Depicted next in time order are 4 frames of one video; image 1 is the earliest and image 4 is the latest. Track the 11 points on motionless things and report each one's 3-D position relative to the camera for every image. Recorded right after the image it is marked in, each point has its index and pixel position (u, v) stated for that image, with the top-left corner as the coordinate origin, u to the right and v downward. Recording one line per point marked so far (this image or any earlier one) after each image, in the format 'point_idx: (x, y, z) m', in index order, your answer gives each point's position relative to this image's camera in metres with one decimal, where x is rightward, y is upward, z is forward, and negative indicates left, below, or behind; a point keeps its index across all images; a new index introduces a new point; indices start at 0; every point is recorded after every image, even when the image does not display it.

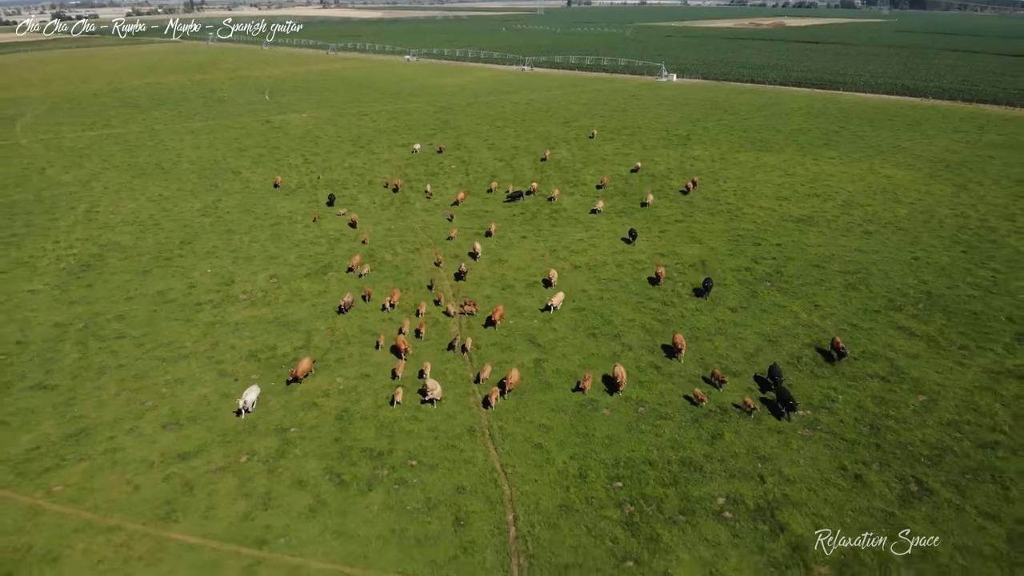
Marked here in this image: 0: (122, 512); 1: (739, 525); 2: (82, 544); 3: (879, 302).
0: (-7.7, -4.4, +11.9) m
1: (+4.3, -4.5, +11.4) m
2: (-8.1, -4.8, +11.3) m
3: (+11.9, -0.5, +19.5) m
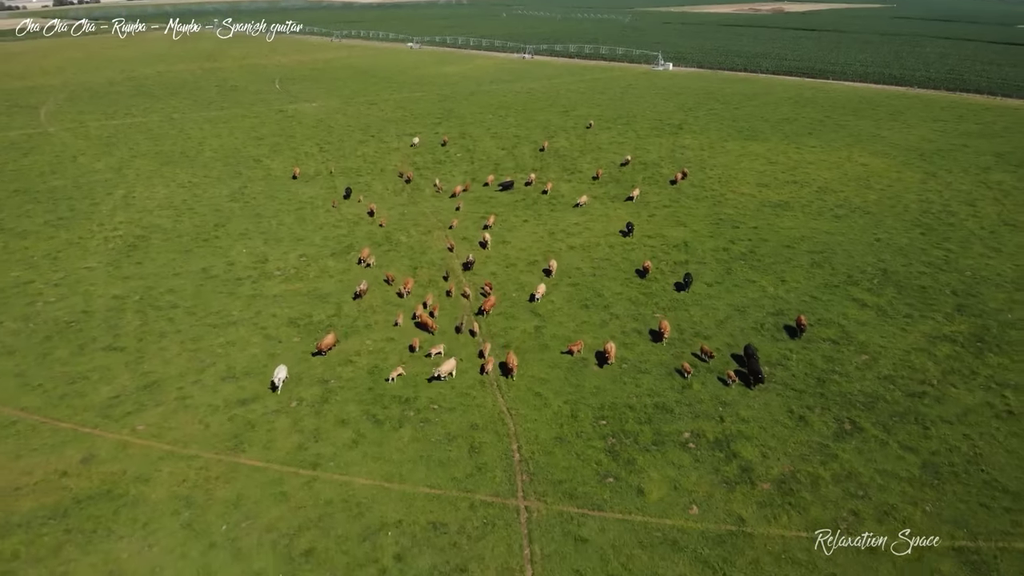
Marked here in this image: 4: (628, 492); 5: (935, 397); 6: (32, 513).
0: (-7.6, -3.8, +14.5) m
1: (+4.4, -3.9, +14.1) m
2: (-8.0, -4.2, +13.9) m
3: (+12.0, +0.4, +22.0) m
4: (+2.5, -4.4, +13.0) m
5: (+11.5, -2.9, +16.3) m
6: (-10.4, -4.9, +13.0) m
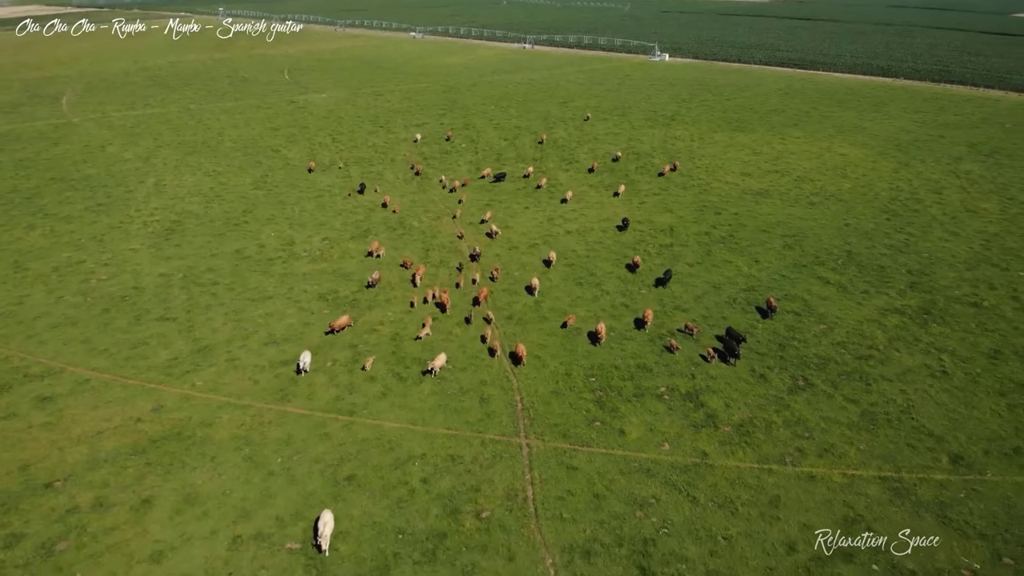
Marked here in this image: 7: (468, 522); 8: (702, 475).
0: (-7.5, -3.1, +17.2) m
1: (+4.5, -3.2, +16.7) m
2: (-7.9, -3.5, +16.6) m
3: (+12.1, +1.2, +24.6) m
4: (+2.6, -3.8, +15.7) m
5: (+11.6, -2.2, +18.9) m
6: (-10.3, -4.2, +15.7) m
7: (-1.0, -5.2, +13.4) m
8: (+4.6, -4.6, +14.5) m
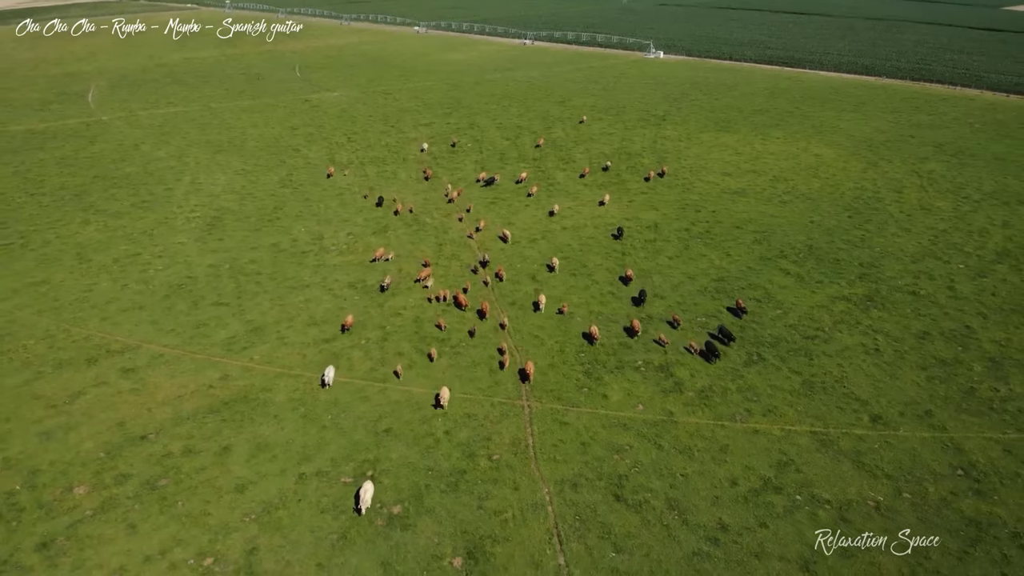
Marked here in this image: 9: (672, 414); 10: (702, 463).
0: (-7.4, -2.8, +20.8) m
1: (+4.6, -2.9, +20.3) m
2: (-7.8, -3.2, +20.2) m
3: (+12.2, +1.7, +28.1) m
4: (+2.7, -3.5, +19.3) m
5: (+11.7, -1.9, +22.5) m
6: (-10.2, -3.9, +19.3) m
7: (-0.9, -5.0, +17.1) m
8: (+4.7, -4.3, +18.2) m
9: (+5.0, -4.0, +18.7) m
10: (+5.5, -5.0, +17.2) m
